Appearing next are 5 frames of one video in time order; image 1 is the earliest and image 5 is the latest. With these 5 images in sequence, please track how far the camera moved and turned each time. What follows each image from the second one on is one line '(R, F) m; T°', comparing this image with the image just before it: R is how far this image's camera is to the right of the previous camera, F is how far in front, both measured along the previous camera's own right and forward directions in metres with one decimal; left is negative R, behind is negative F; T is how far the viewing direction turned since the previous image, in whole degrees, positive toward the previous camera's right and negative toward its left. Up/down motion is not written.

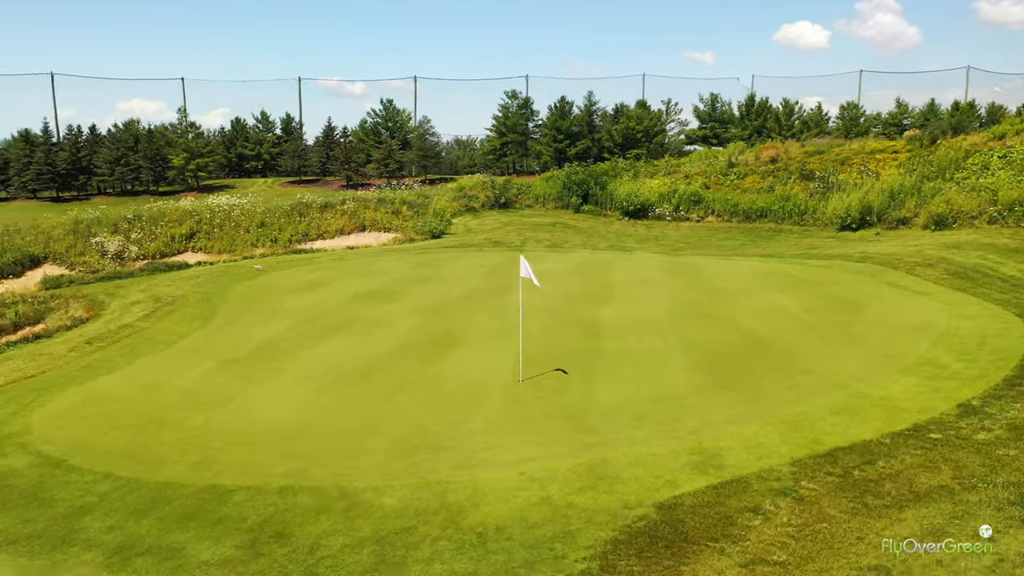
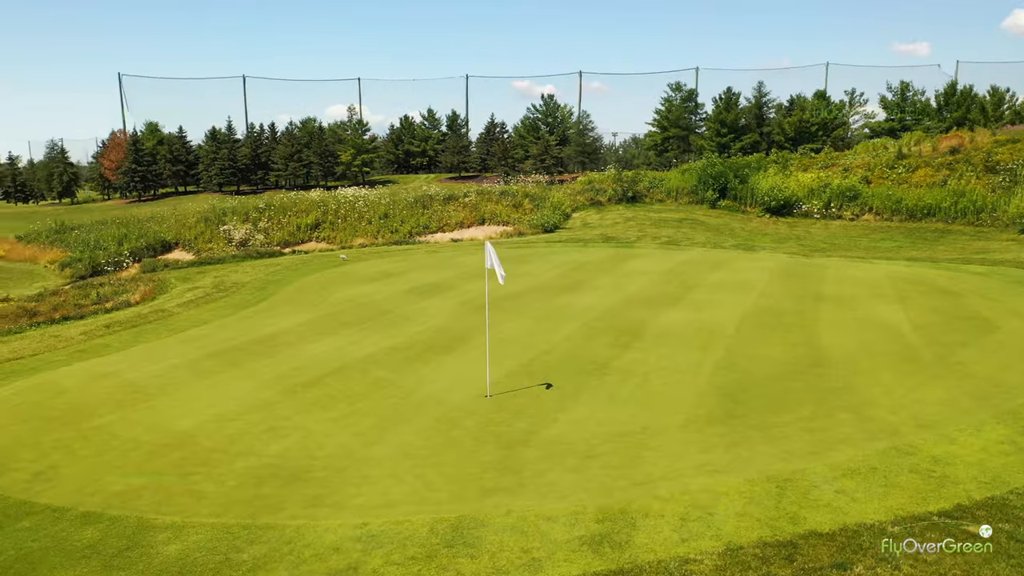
(+2.6, +2.6) m; -13°
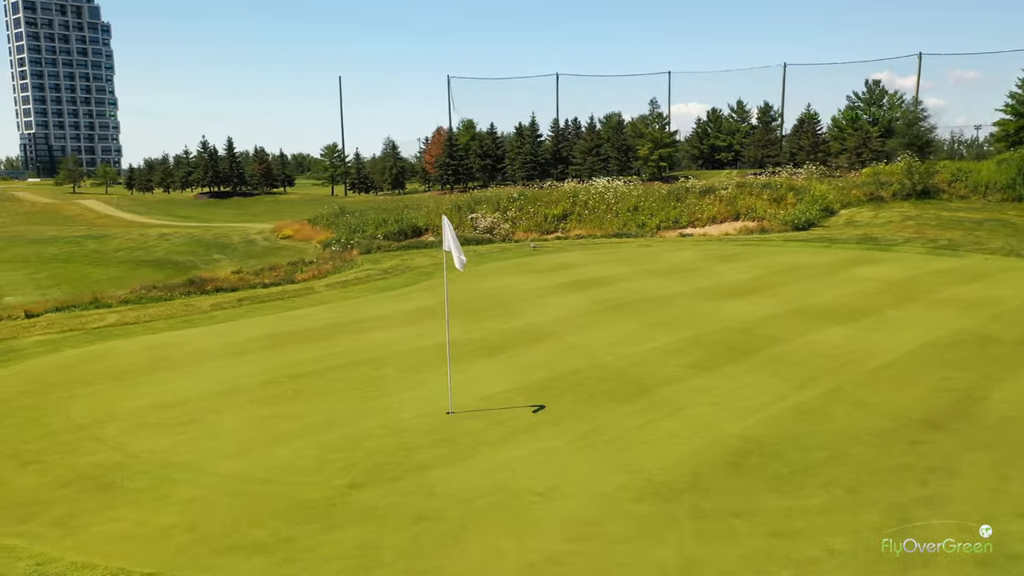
(+3.3, +3.0) m; -23°
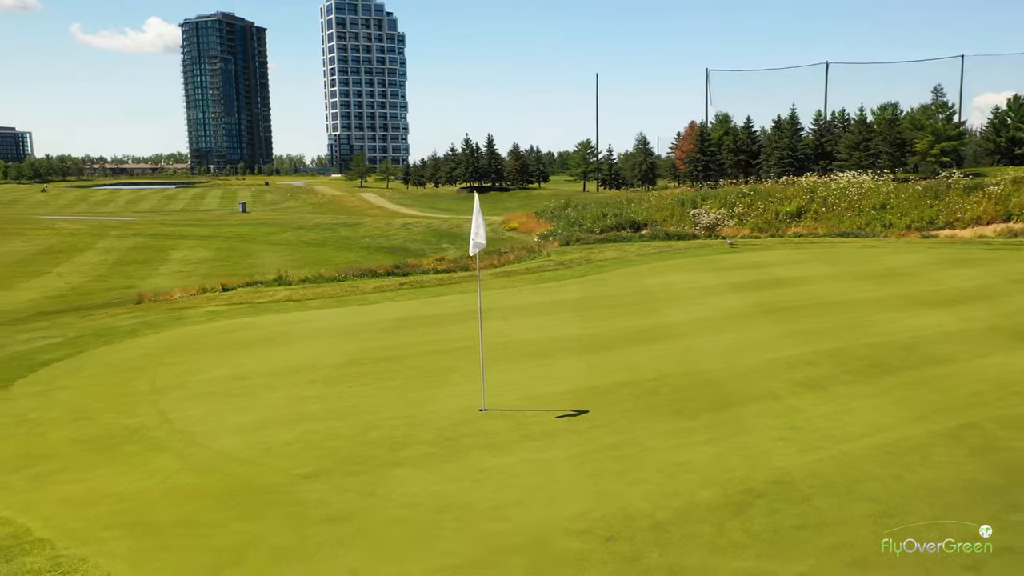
(+1.9, +1.2) m; -18°
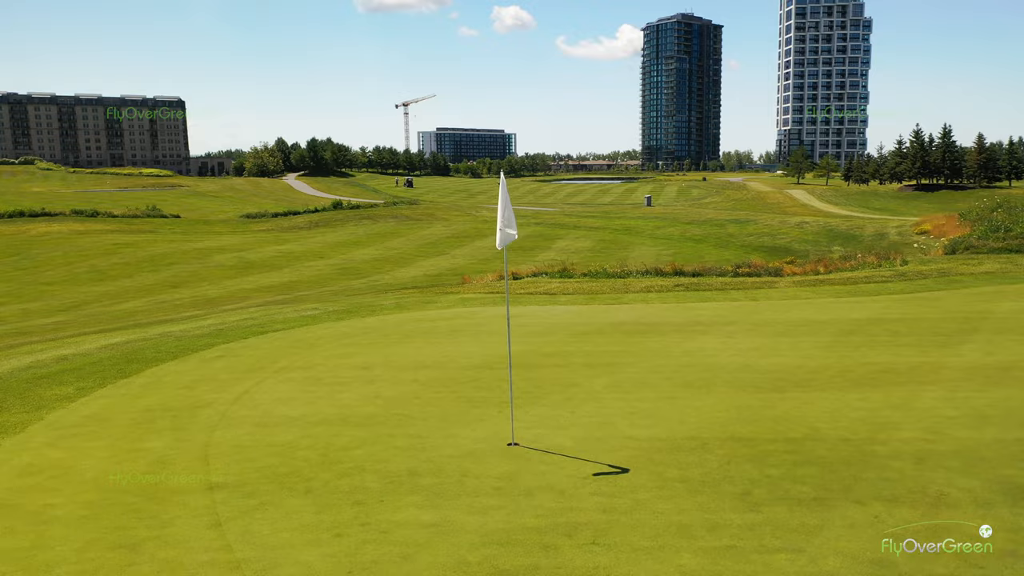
(+2.6, +2.3) m; -30°
